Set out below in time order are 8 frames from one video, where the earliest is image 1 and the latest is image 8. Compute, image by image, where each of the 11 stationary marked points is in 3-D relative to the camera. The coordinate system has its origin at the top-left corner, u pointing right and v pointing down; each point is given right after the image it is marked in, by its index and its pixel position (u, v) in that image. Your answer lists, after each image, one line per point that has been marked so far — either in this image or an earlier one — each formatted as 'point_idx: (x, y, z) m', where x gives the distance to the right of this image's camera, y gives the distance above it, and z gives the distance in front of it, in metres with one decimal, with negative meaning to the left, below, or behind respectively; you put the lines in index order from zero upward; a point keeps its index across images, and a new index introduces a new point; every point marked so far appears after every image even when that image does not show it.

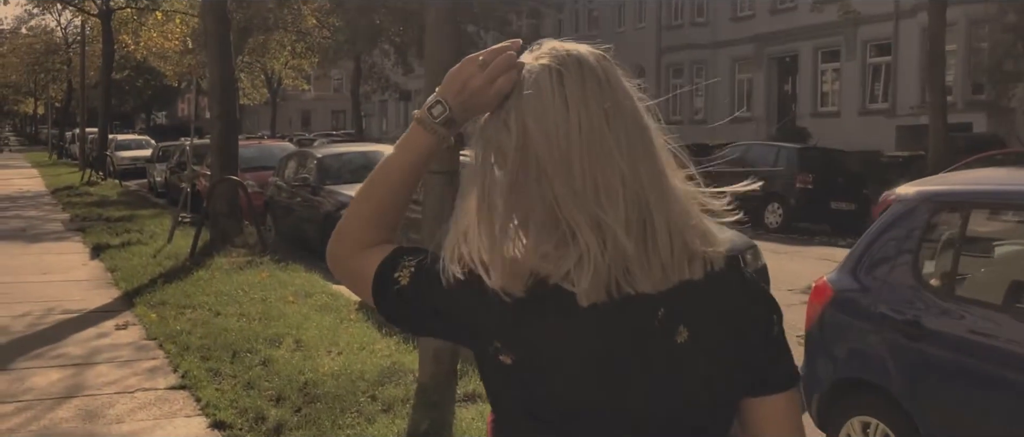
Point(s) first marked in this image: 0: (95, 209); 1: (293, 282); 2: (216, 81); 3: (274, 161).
0: (-7.9, +0.2, +18.2) m
1: (-2.2, -0.6, +9.5) m
2: (-3.7, +1.7, +11.9) m
3: (-4.1, +1.0, +16.7) m
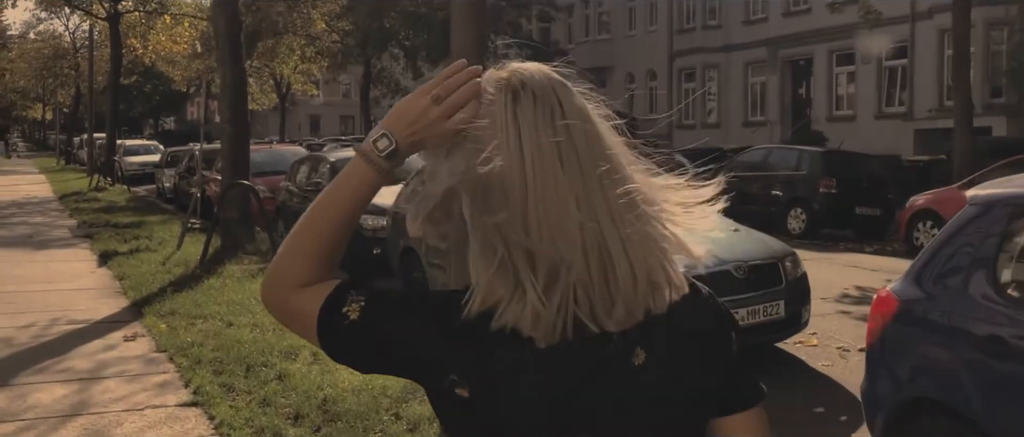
0: (-7.6, +0.1, +17.9) m
1: (-2.0, -0.7, +9.2) m
2: (-3.4, +1.6, +11.6) m
3: (-3.9, +0.9, +16.4) m
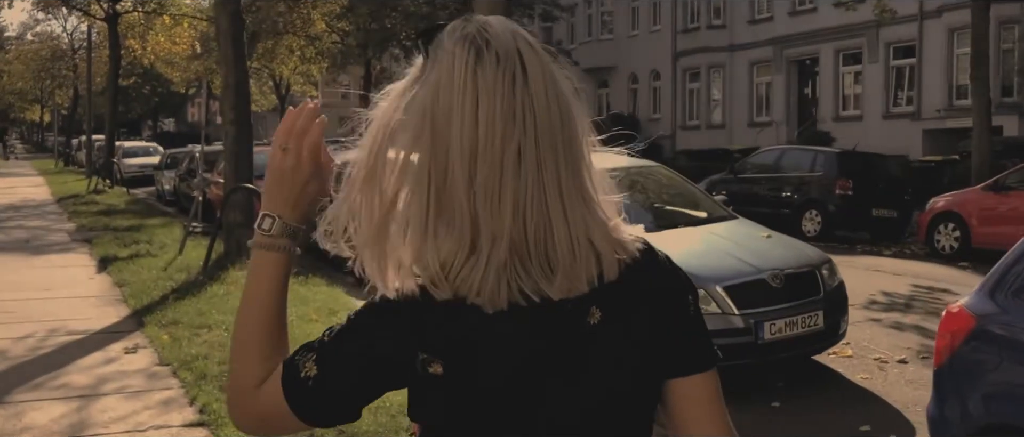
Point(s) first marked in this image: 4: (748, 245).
0: (-7.5, 0.0, +17.6) m
1: (-1.8, -0.7, +8.9) m
2: (-3.3, +1.5, +11.2) m
3: (-3.7, +0.8, +16.0) m
4: (+1.6, -0.2, +6.3) m
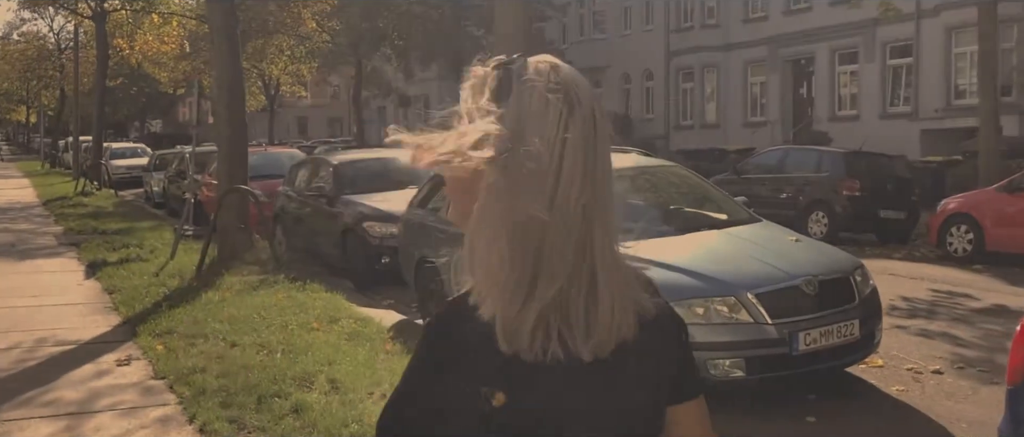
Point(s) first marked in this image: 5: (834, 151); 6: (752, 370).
0: (-7.6, 0.0, +17.2) m
1: (-1.8, -0.8, +8.5) m
2: (-3.3, +1.5, +10.9) m
3: (-3.8, +0.8, +15.7) m
4: (+1.7, -0.2, +6.0) m
5: (+4.8, +1.0, +14.2) m
6: (+1.3, -0.8, +5.3) m
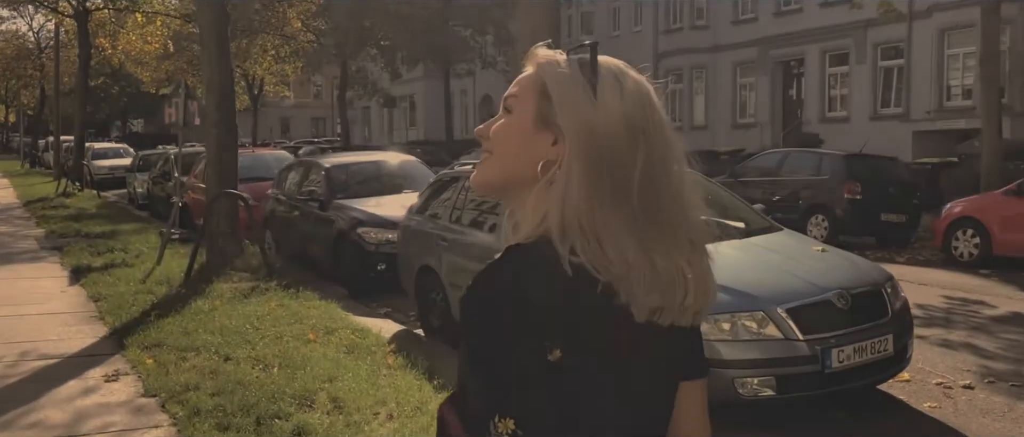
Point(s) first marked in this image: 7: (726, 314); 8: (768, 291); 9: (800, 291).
0: (-7.7, -0.1, +16.7) m
1: (-1.7, -0.8, +8.2) m
2: (-3.3, +1.5, +10.5) m
3: (-3.9, +0.8, +15.3) m
4: (+1.7, -0.2, +5.7) m
5: (+4.7, +0.9, +14.0) m
6: (+1.4, -0.9, +5.0) m
7: (+1.1, -0.5, +5.1) m
8: (+1.4, -0.4, +5.1) m
9: (+1.6, -0.4, +5.2) m
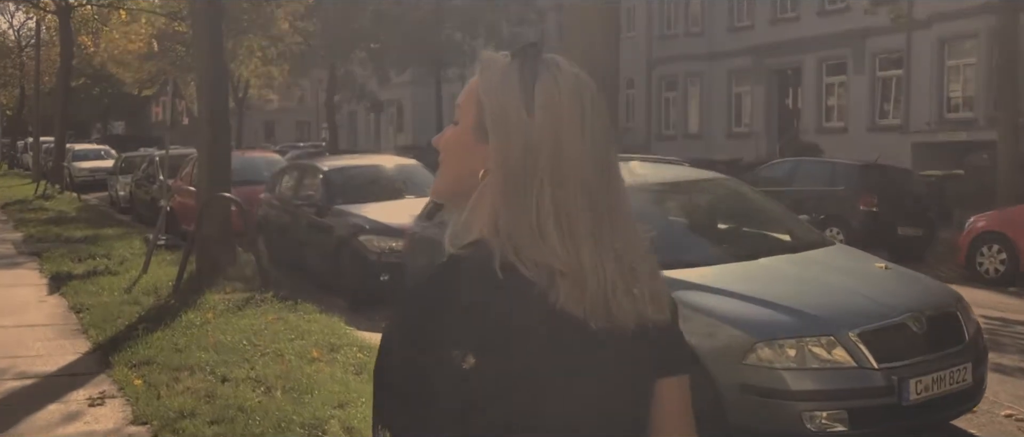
0: (-7.7, -0.2, +16.0) m
1: (-1.6, -0.9, +7.6) m
2: (-3.2, +1.4, +9.9) m
3: (-3.8, +0.7, +14.7) m
4: (+1.9, -0.3, +5.2) m
5: (+4.8, +0.8, +13.5) m
6: (+1.6, -1.0, +4.5) m
7: (+1.3, -0.6, +4.5) m
8: (+1.6, -0.5, +4.6) m
9: (+1.7, -0.5, +4.6) m
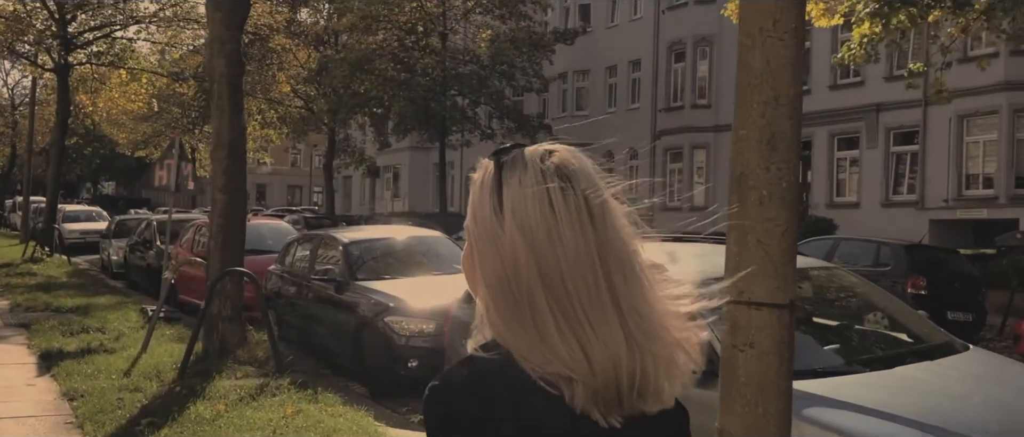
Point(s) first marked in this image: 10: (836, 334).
0: (-7.4, -1.2, +15.1) m
1: (-1.2, -1.5, +6.7) m
2: (-2.8, +0.7, +9.1) m
3: (-3.5, -0.4, +13.8) m
4: (+2.3, -0.8, +4.4) m
5: (+5.1, -0.3, +12.8) m
6: (+2.0, -1.4, +3.6) m
7: (+1.8, -1.0, +3.7) m
8: (+2.0, -0.9, +3.8) m
9: (+2.2, -0.9, +3.8) m
10: (+1.8, -0.6, +5.1) m
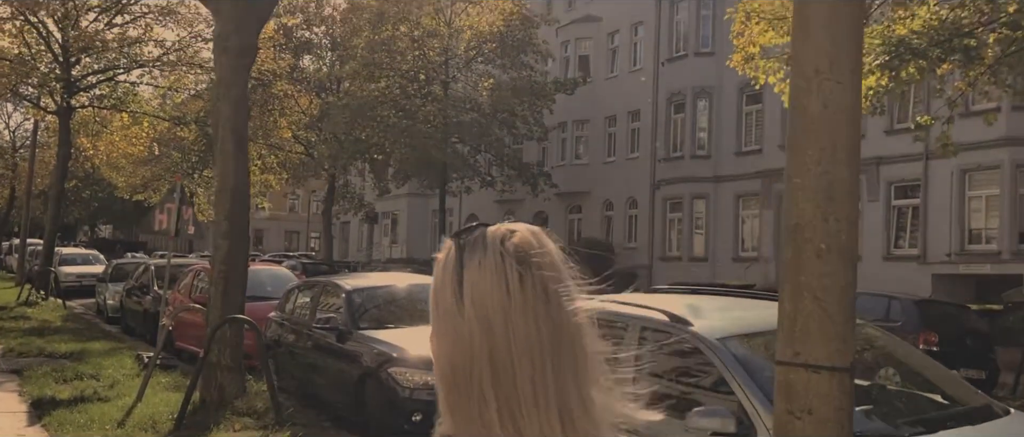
0: (-7.4, -1.9, +14.8) m
1: (-1.2, -1.8, +6.5) m
2: (-2.7, +0.3, +9.0) m
3: (-3.5, -1.0, +13.6) m
4: (+2.4, -1.0, +4.2) m
5: (+5.1, -1.0, +12.6) m
6: (+2.1, -1.6, +3.4) m
7: (+1.8, -1.2, +3.5) m
8: (+2.1, -1.1, +3.6) m
9: (+2.2, -1.1, +3.6) m
10: (+1.8, -0.9, +4.9) m
